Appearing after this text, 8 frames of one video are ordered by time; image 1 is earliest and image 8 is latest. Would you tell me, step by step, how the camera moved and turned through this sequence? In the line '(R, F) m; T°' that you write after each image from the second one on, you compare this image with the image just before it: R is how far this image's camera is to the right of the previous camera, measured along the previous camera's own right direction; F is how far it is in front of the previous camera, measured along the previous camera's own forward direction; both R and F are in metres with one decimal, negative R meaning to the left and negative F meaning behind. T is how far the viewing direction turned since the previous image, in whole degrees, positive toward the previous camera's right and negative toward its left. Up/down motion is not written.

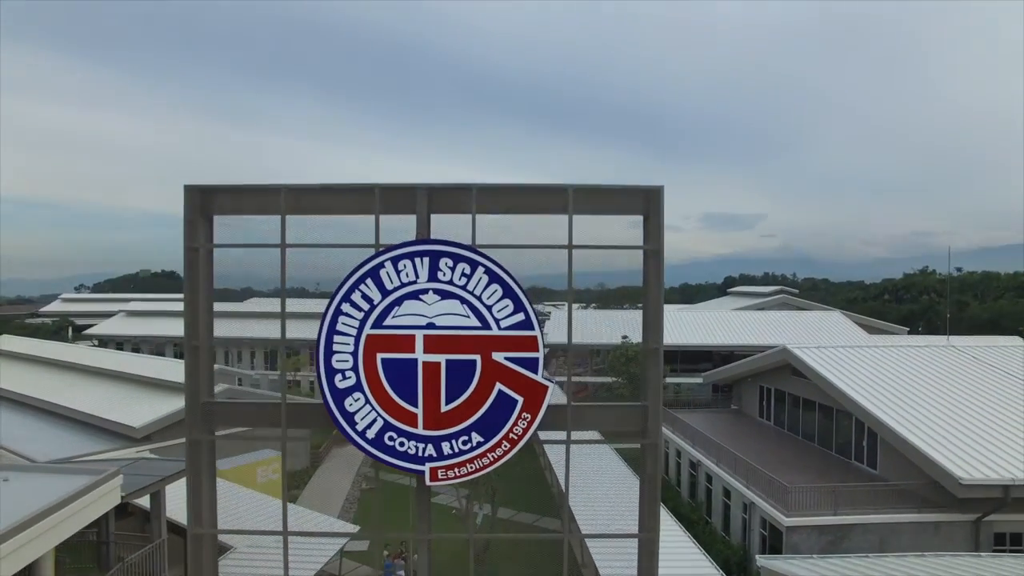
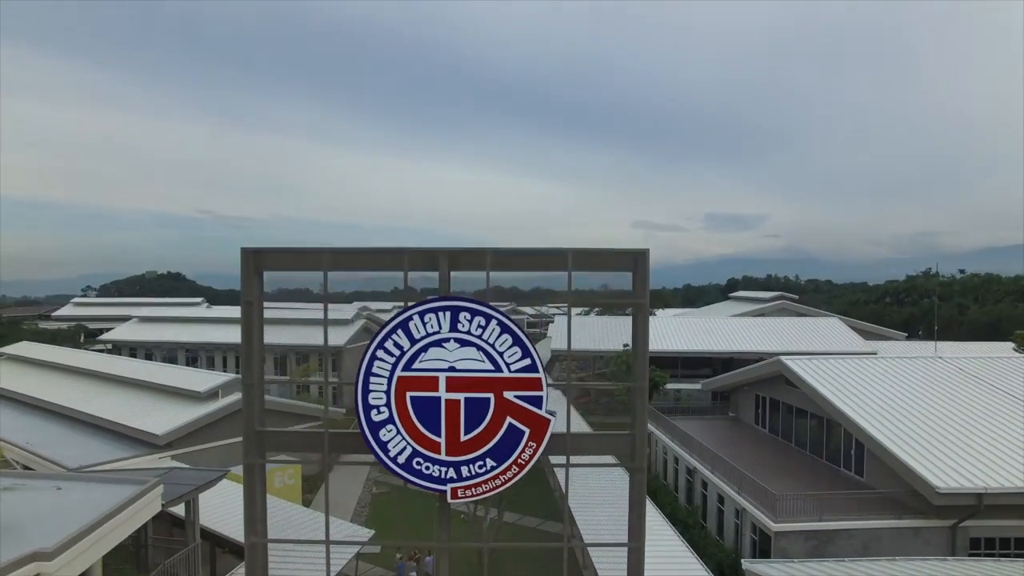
(0.0, -0.6) m; 0°
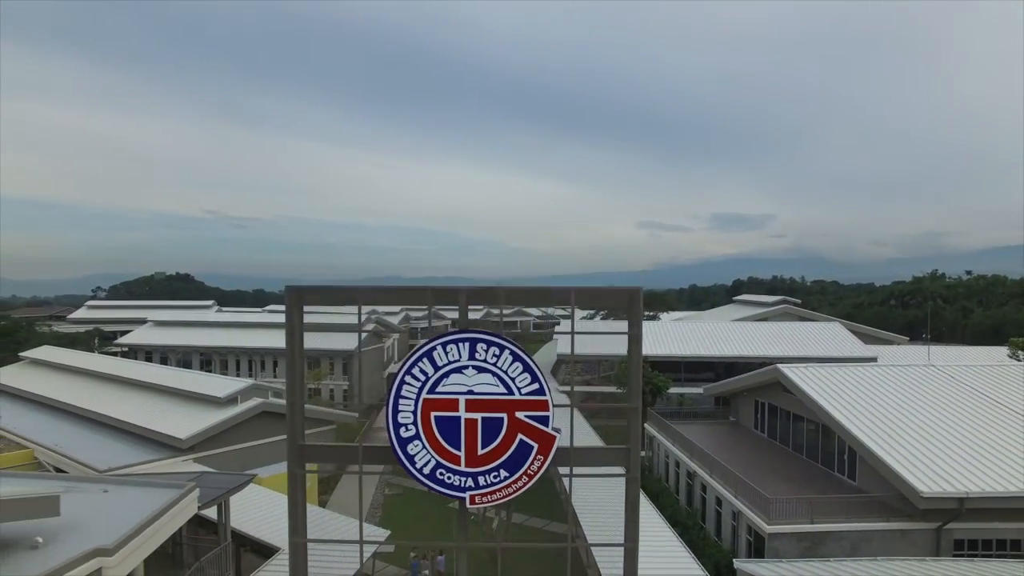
(0.0, -0.6) m; -1°
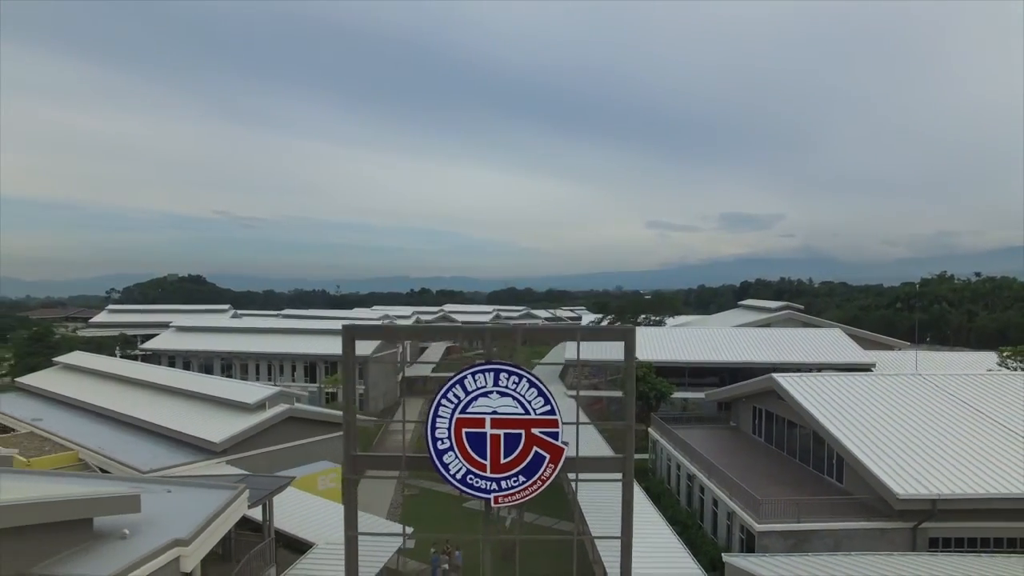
(-0.1, -1.0) m; -1°
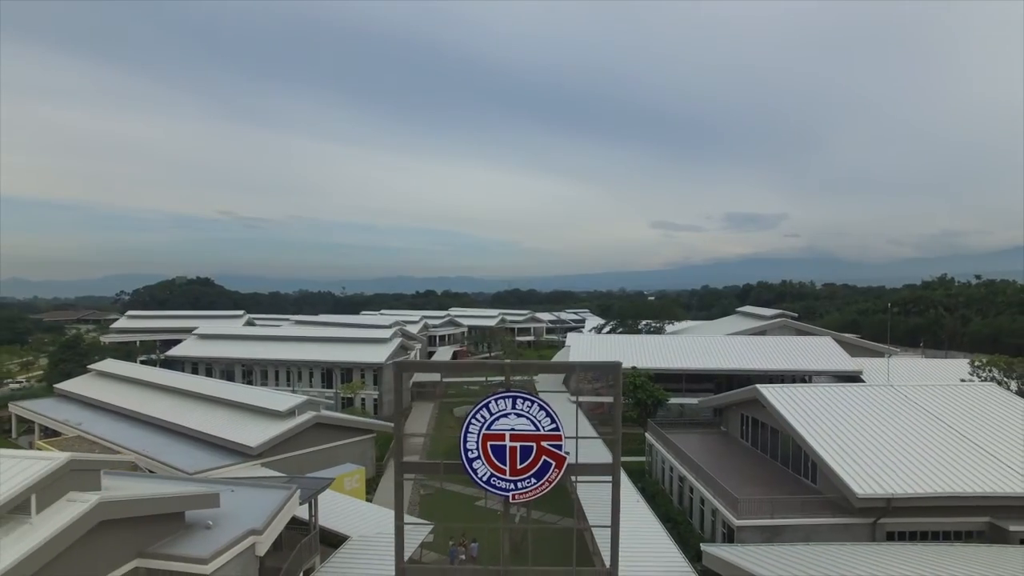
(-0.1, -1.6) m; 0°
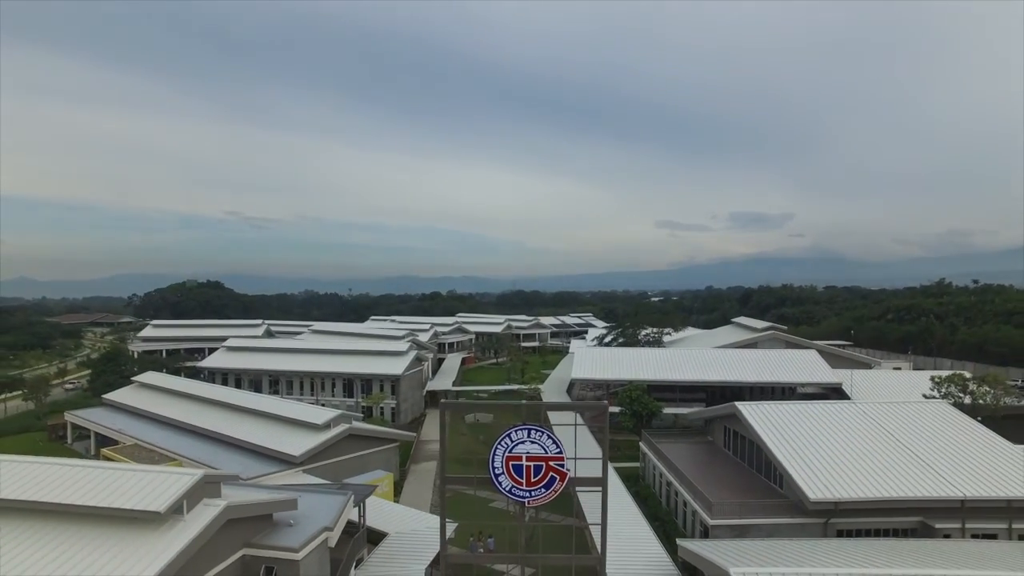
(-0.2, -2.5) m; 0°
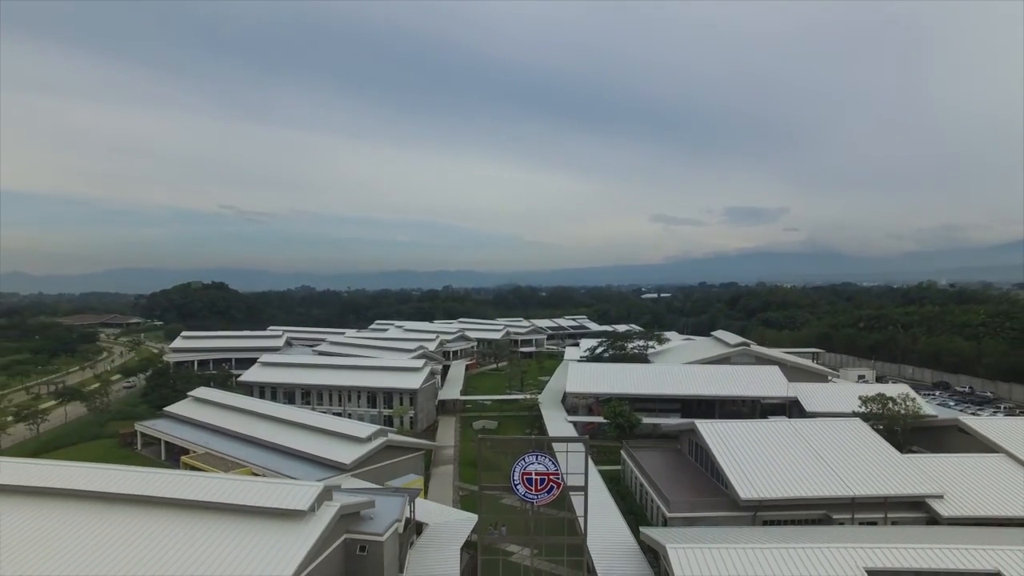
(-0.5, -5.0) m; 0°
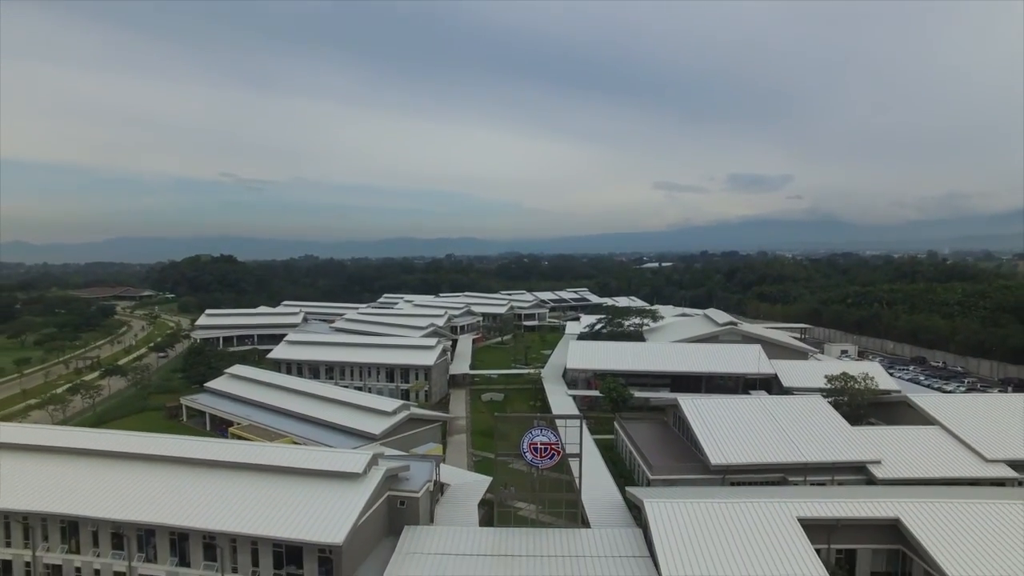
(-0.3, -3.4) m; 0°
